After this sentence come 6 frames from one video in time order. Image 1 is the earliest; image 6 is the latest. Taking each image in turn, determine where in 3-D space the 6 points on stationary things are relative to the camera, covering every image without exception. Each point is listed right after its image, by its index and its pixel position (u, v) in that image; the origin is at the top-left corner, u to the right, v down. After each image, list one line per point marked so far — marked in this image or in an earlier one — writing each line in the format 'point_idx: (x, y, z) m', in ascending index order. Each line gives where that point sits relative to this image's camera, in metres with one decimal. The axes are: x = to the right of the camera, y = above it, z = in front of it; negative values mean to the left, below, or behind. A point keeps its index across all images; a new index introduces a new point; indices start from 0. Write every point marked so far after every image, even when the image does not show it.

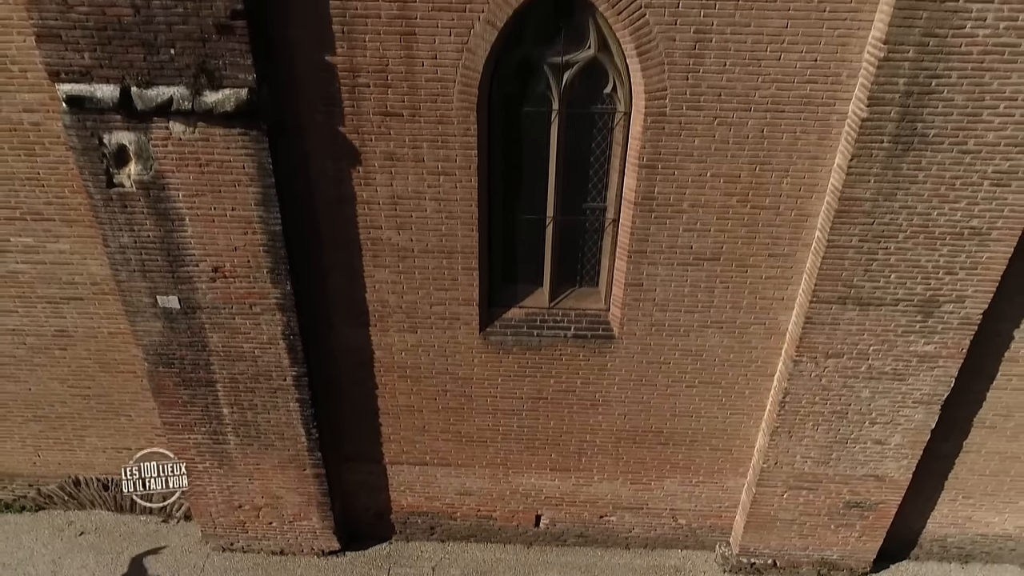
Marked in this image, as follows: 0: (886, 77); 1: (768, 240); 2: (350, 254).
0: (+1.9, +1.1, +4.0) m
1: (+1.5, +0.3, +4.8) m
2: (-1.0, +0.2, +4.9) m
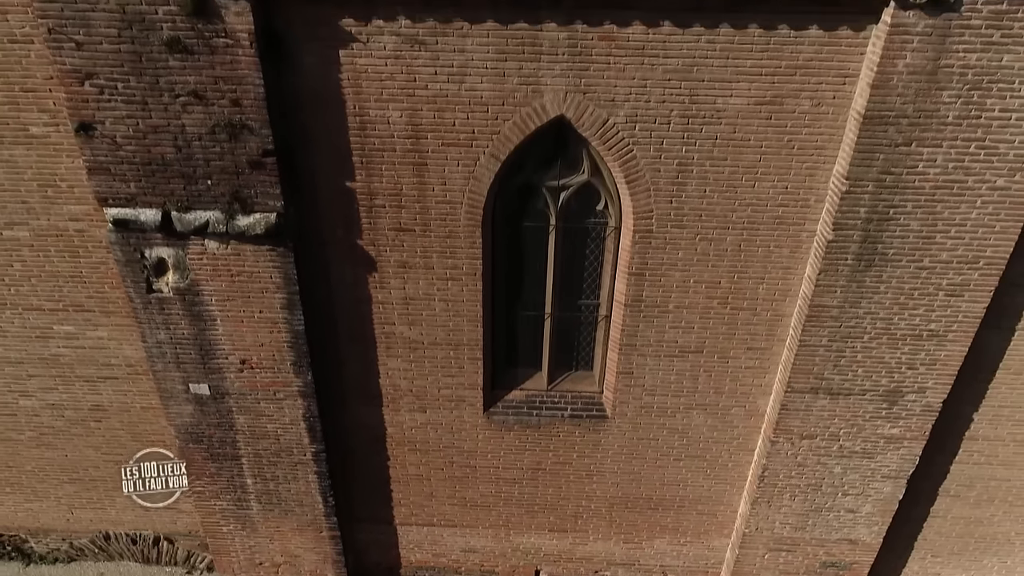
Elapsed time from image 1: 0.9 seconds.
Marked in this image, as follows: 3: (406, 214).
0: (+1.9, +0.5, +4.5) m
1: (+1.6, -0.3, +5.2) m
2: (-1.0, -0.4, +5.4) m
3: (-0.6, +0.4, +4.8) m
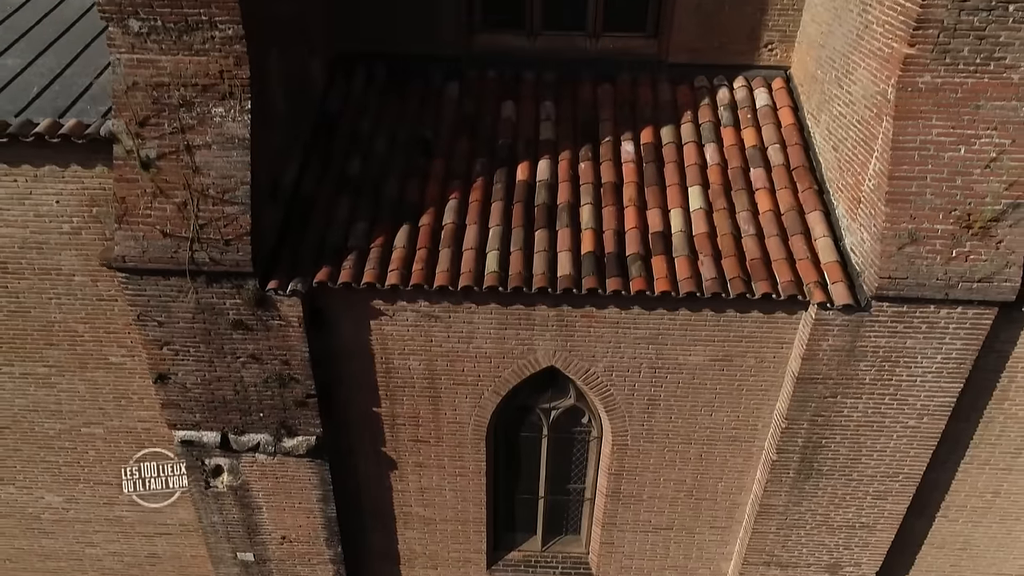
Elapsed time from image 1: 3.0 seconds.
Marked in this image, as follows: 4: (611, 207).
0: (+1.9, -1.0, +5.4) m
1: (+1.5, -1.8, +6.2) m
2: (-1.0, -1.9, +6.3) m
3: (-0.6, -1.0, +5.7) m
4: (+0.7, +0.5, +5.3) m
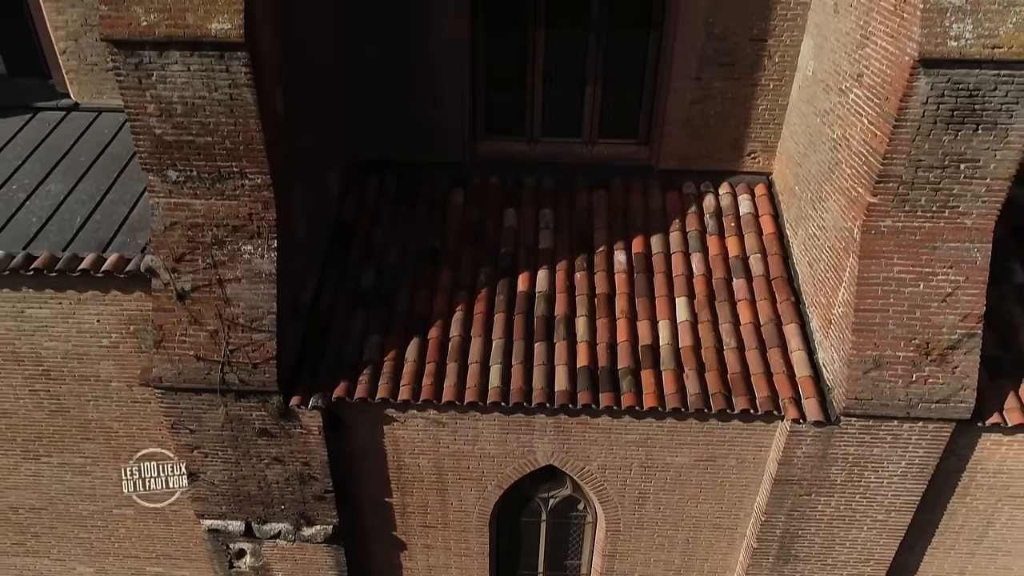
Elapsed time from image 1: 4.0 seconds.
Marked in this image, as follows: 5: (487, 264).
0: (+1.9, -1.8, +5.9) m
1: (+1.6, -2.6, +6.7) m
2: (-1.0, -2.6, +6.8) m
3: (-0.6, -1.8, +6.2) m
4: (+0.7, -0.2, +5.7) m
5: (-0.2, +0.2, +6.1) m
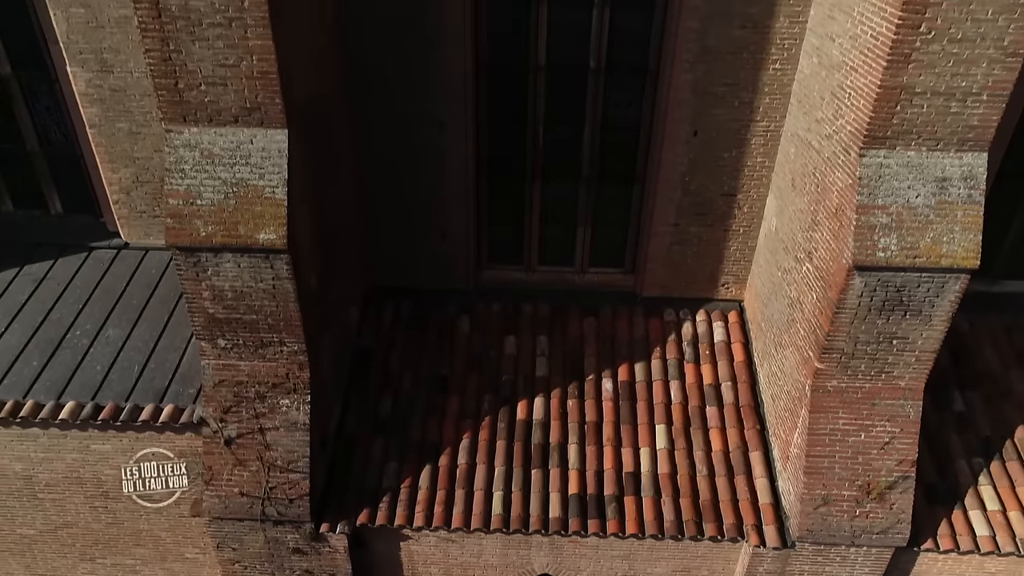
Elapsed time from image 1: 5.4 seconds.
0: (+1.9, -2.9, +6.7) m
1: (+1.6, -3.7, +7.5) m
2: (-1.0, -3.7, +7.6) m
3: (-0.6, -2.9, +7.0) m
4: (+0.7, -1.3, +6.6) m
5: (-0.2, -0.9, +6.9) m
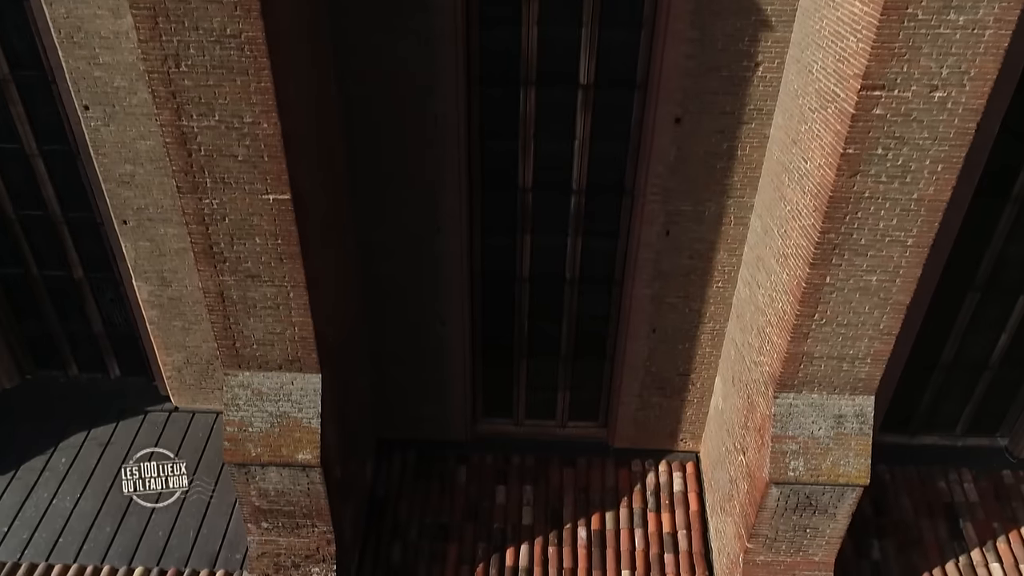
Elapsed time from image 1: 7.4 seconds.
0: (+1.8, -4.6, +8.0) m
1: (+1.5, -5.4, +8.8) m
2: (-1.1, -5.4, +9.0) m
3: (-0.7, -4.6, +8.4) m
4: (+0.6, -3.0, +7.9) m
5: (-0.3, -2.6, +8.3) m
